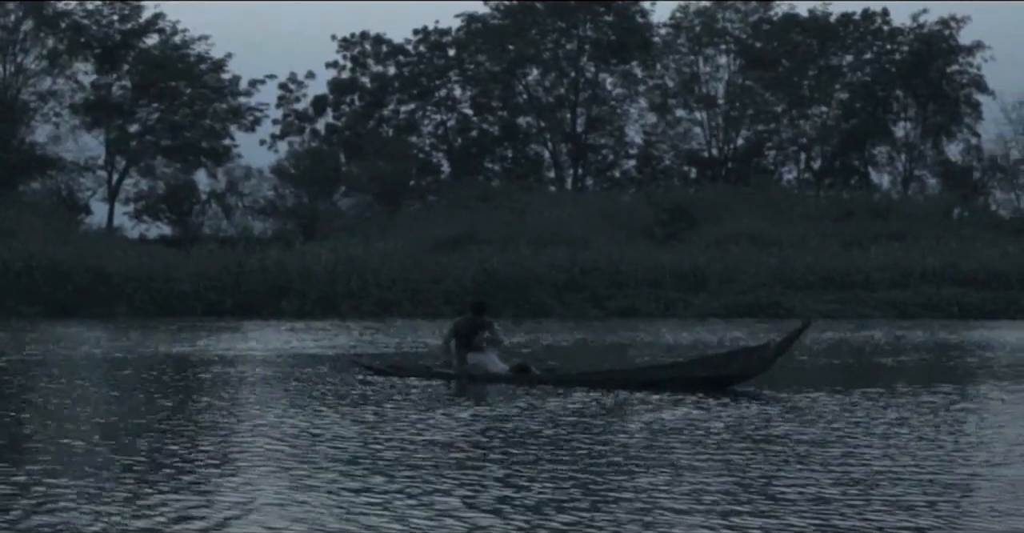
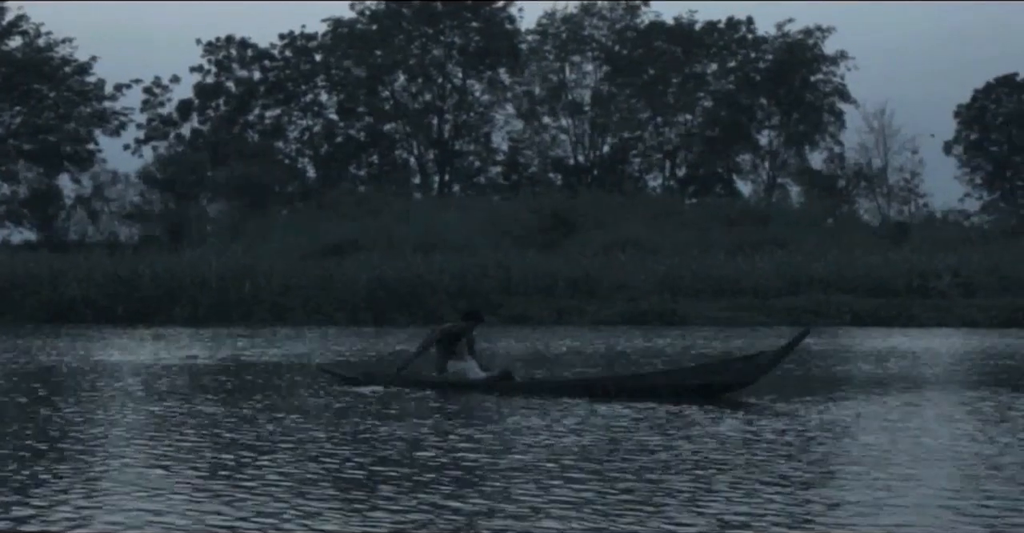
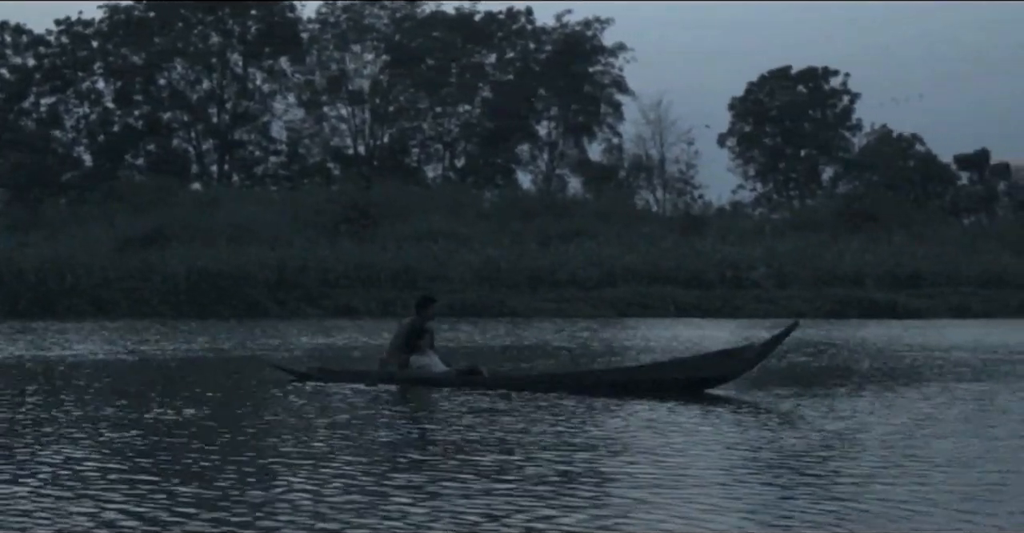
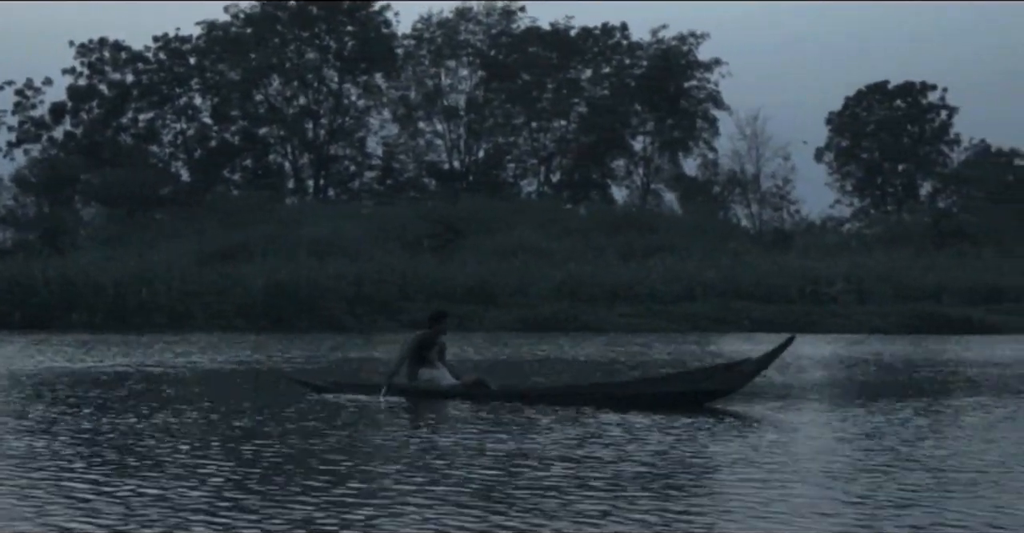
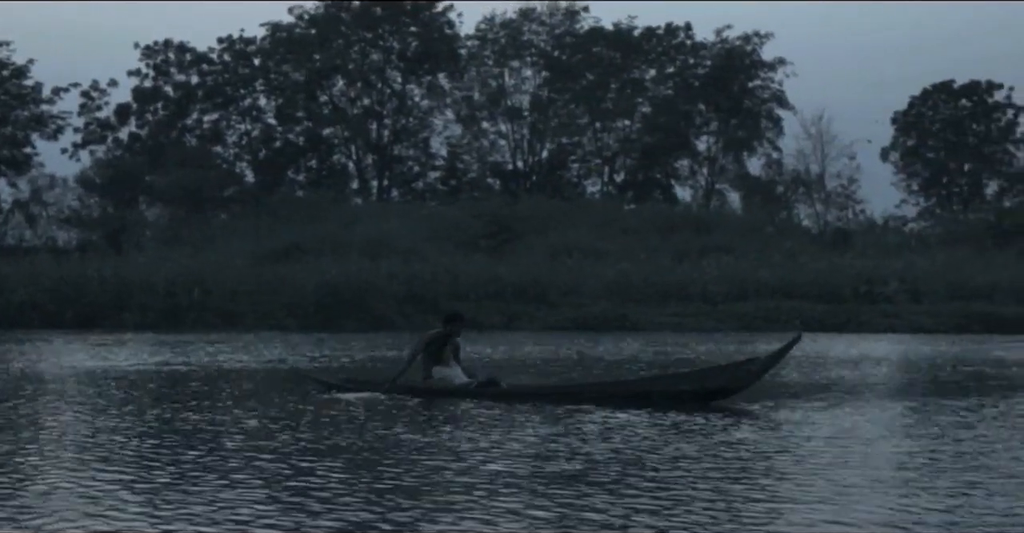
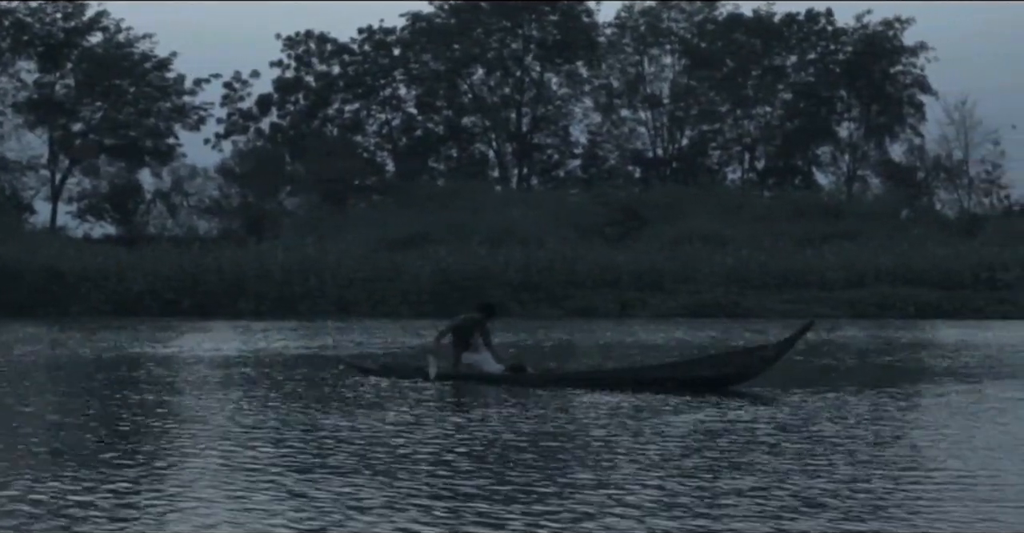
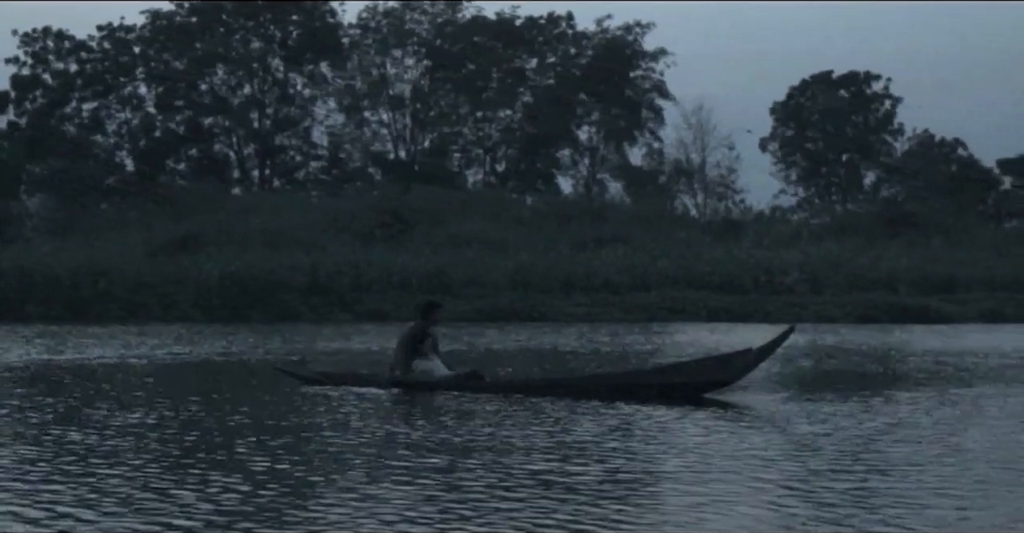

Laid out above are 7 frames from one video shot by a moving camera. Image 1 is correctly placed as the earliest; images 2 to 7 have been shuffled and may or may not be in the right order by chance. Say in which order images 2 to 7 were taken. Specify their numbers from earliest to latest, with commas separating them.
6, 2, 5, 4, 7, 3
